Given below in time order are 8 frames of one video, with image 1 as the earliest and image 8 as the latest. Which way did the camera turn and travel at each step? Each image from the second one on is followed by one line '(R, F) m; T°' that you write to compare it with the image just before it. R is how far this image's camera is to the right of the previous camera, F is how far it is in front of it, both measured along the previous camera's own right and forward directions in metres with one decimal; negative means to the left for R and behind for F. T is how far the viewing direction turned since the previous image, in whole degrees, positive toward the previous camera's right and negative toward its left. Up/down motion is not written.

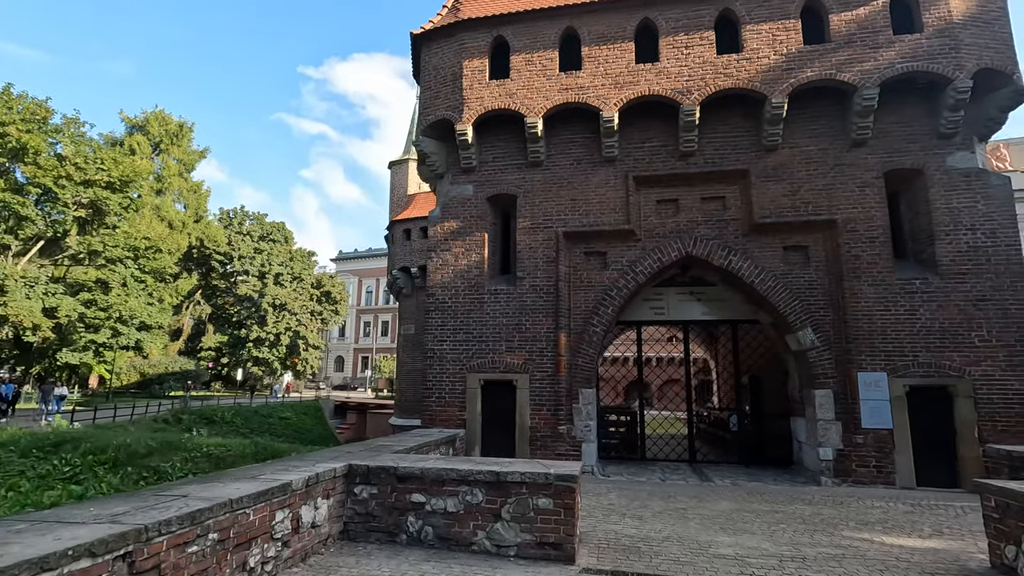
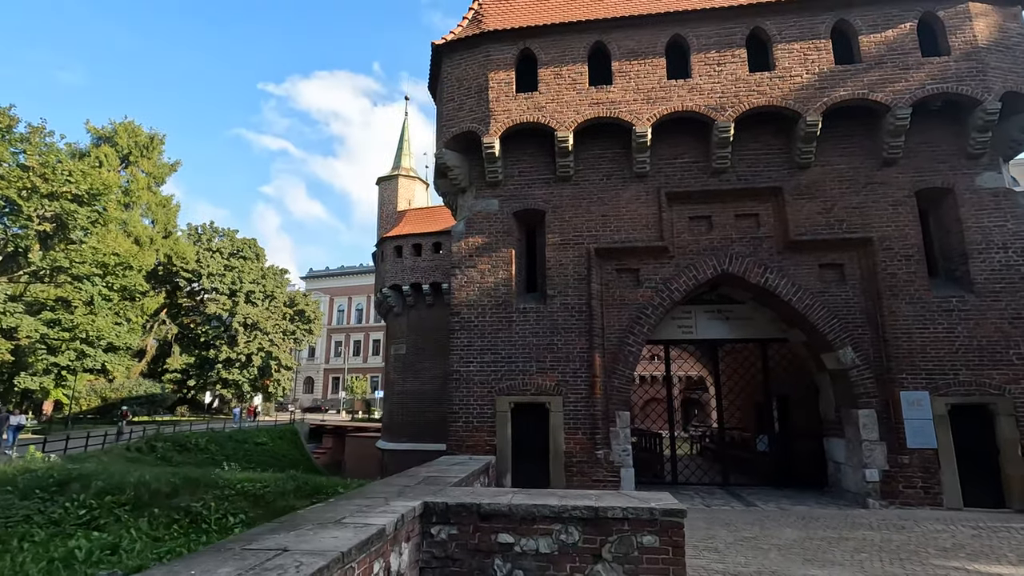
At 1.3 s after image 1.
(-1.2, +0.4) m; +3°
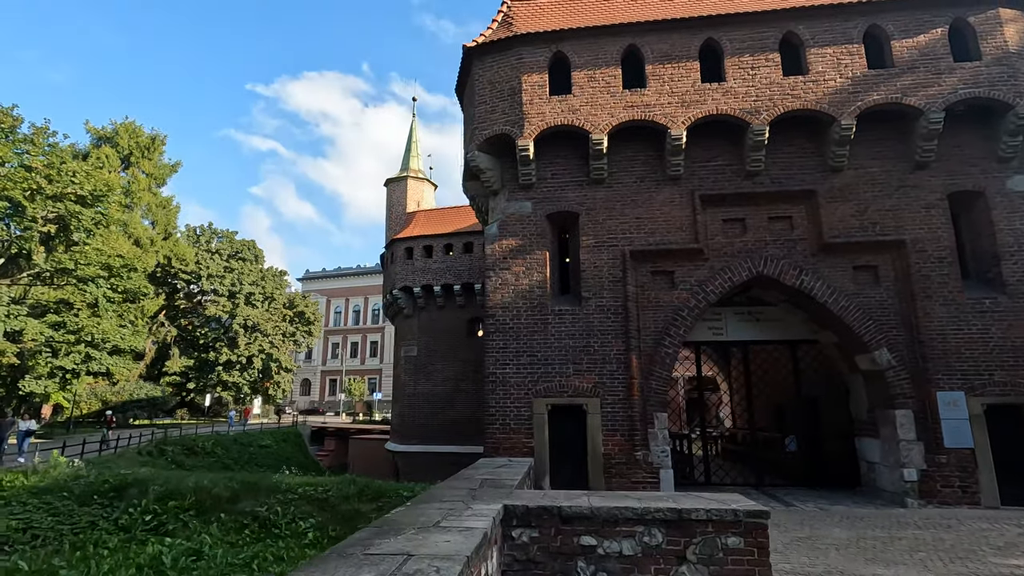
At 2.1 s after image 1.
(-0.8, 0.0) m; +1°
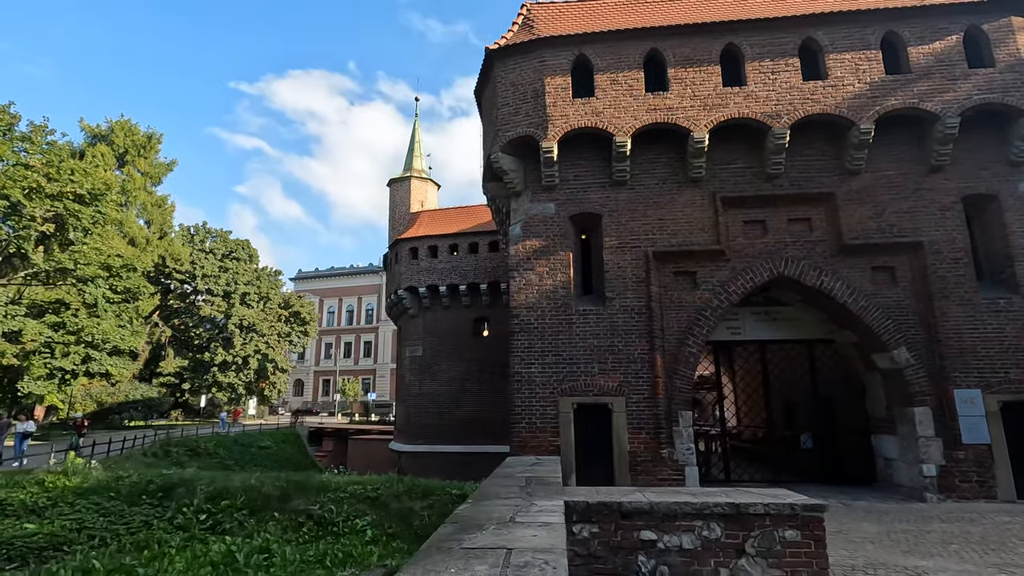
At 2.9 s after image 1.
(-0.7, -0.1) m; +1°
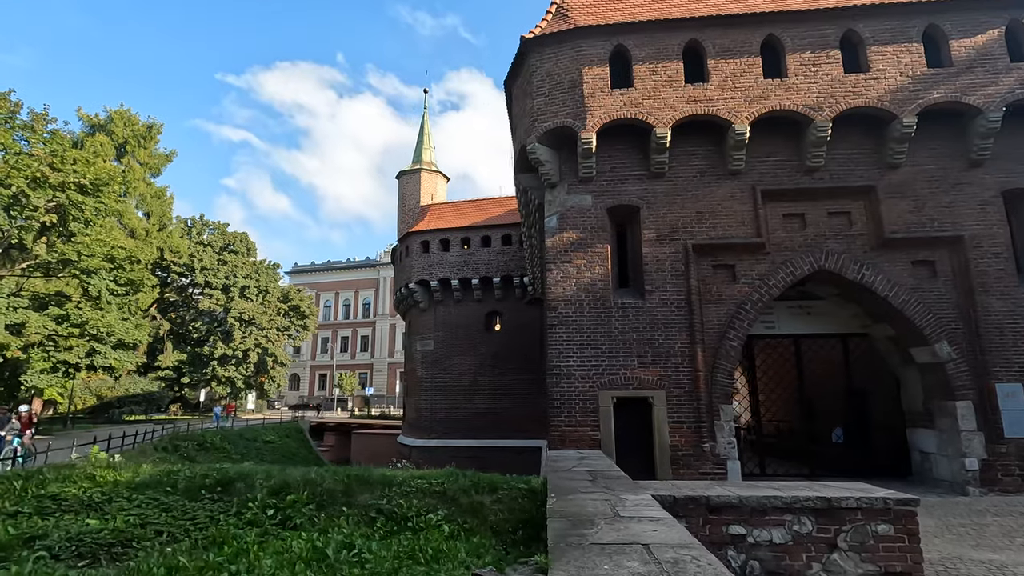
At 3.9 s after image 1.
(-0.9, +0.1) m; +1°
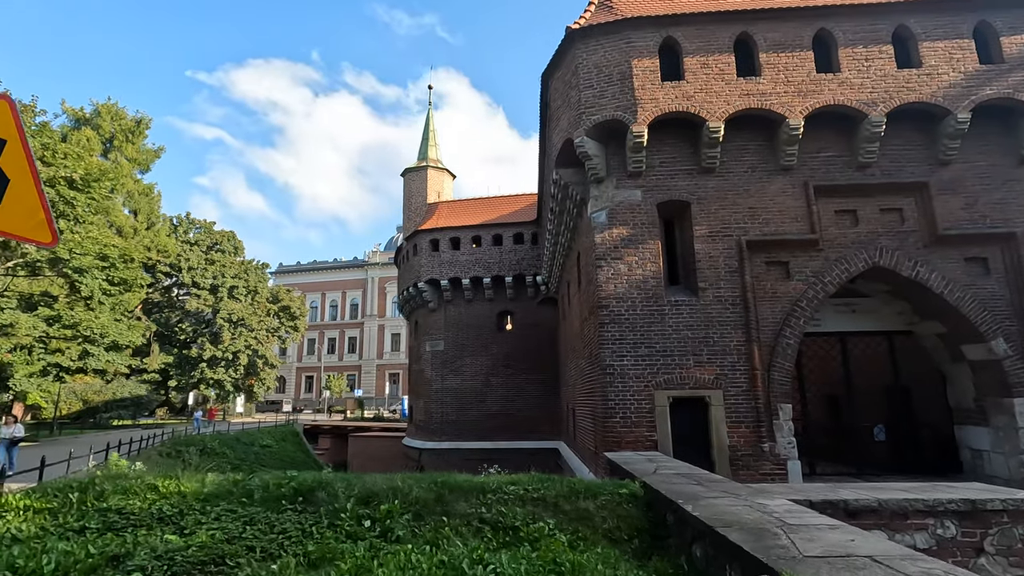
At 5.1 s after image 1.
(-1.3, +0.3) m; +2°
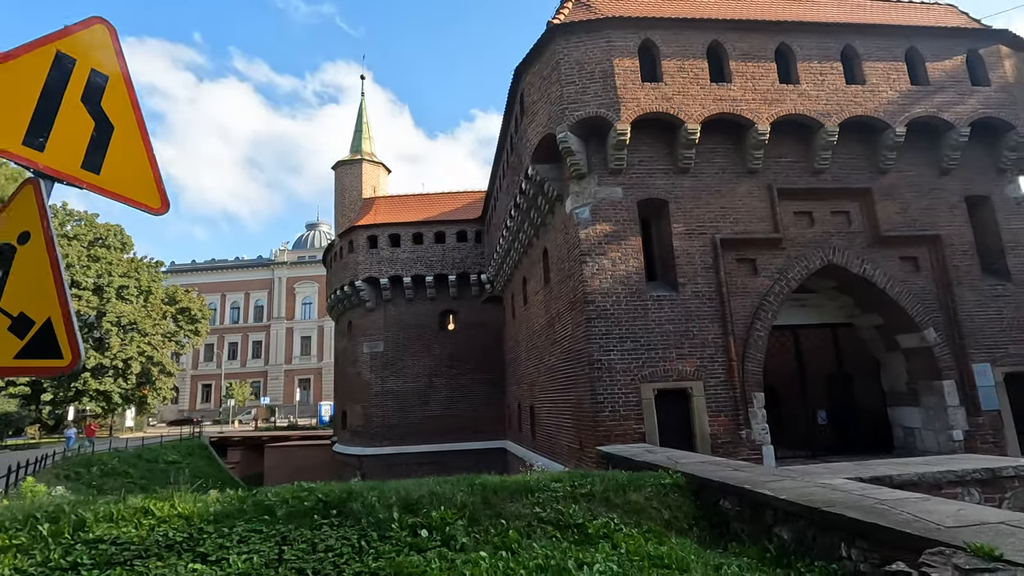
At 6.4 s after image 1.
(-1.4, +0.3) m; +10°
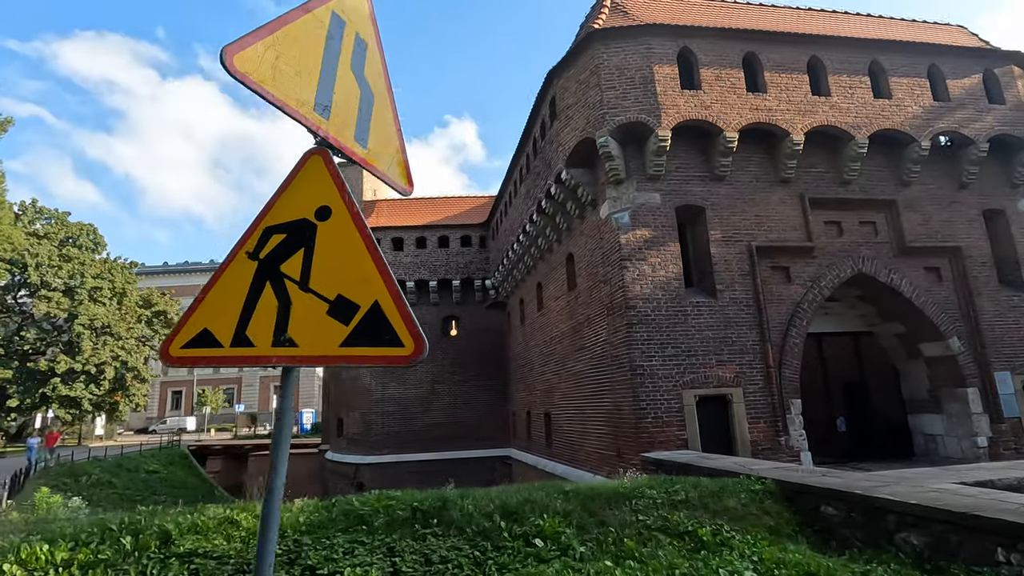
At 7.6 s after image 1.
(-1.2, +0.2) m; +3°
